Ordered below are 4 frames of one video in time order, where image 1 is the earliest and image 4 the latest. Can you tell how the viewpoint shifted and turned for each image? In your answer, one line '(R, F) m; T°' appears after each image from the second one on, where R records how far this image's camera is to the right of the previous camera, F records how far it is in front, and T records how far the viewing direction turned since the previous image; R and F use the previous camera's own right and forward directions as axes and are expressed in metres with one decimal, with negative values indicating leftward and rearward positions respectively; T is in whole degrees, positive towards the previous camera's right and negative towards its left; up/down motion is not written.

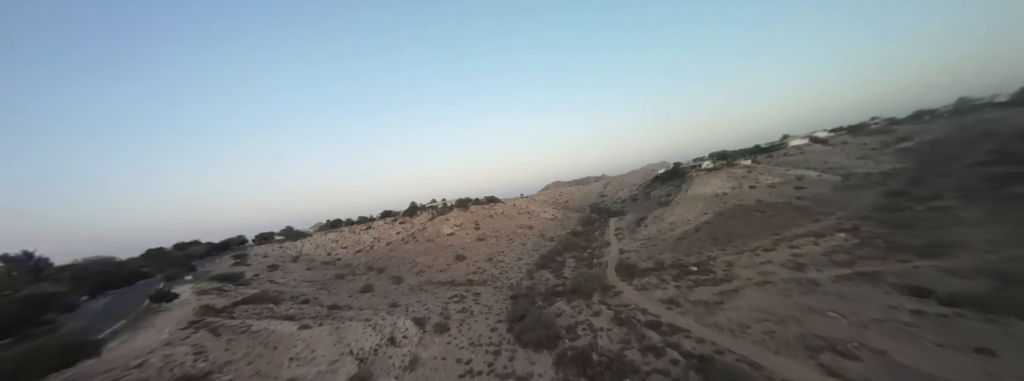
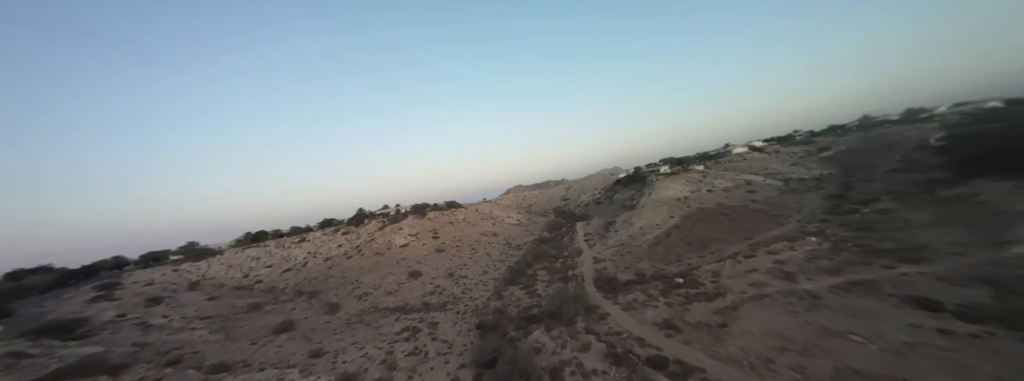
(-0.1, +2.4) m; +7°
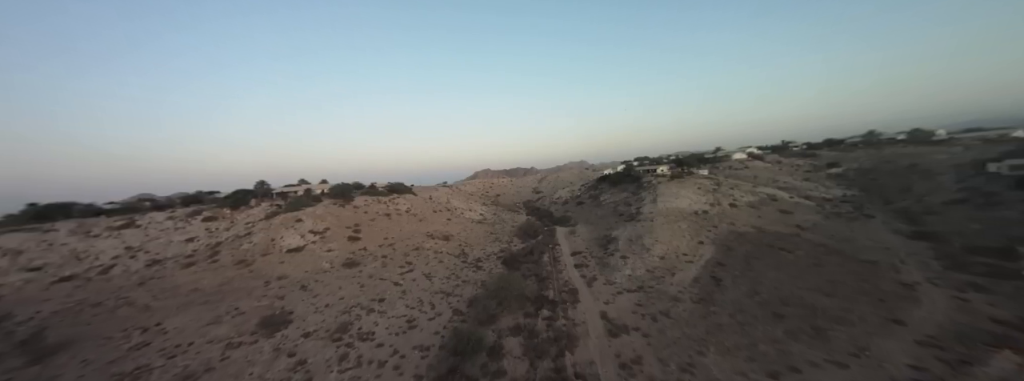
(+0.4, +10.1) m; +5°
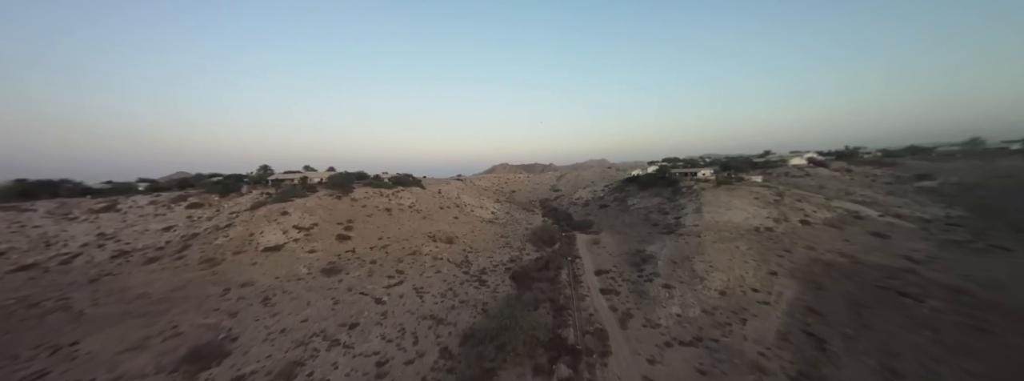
(+0.3, +4.2) m; -4°
